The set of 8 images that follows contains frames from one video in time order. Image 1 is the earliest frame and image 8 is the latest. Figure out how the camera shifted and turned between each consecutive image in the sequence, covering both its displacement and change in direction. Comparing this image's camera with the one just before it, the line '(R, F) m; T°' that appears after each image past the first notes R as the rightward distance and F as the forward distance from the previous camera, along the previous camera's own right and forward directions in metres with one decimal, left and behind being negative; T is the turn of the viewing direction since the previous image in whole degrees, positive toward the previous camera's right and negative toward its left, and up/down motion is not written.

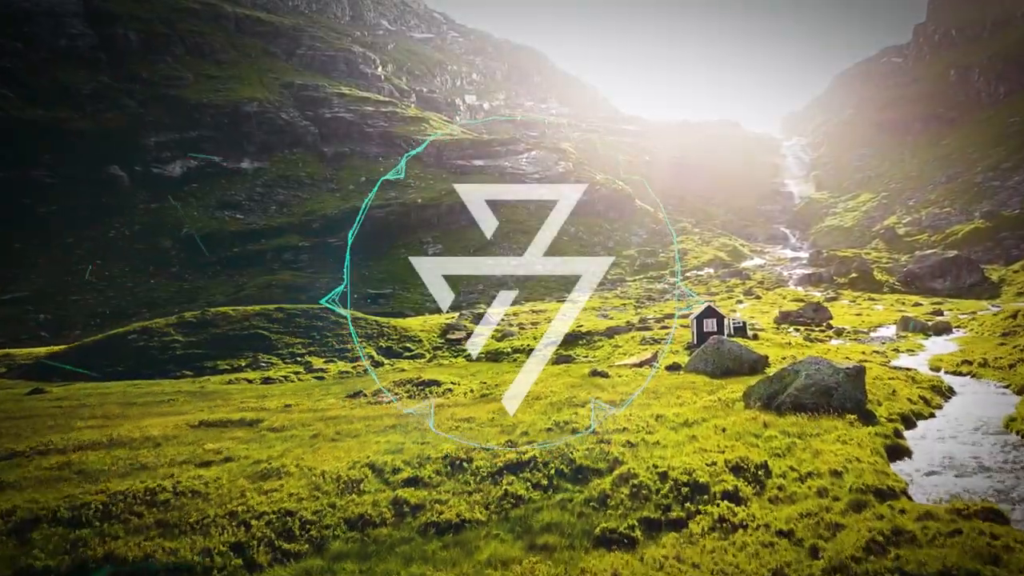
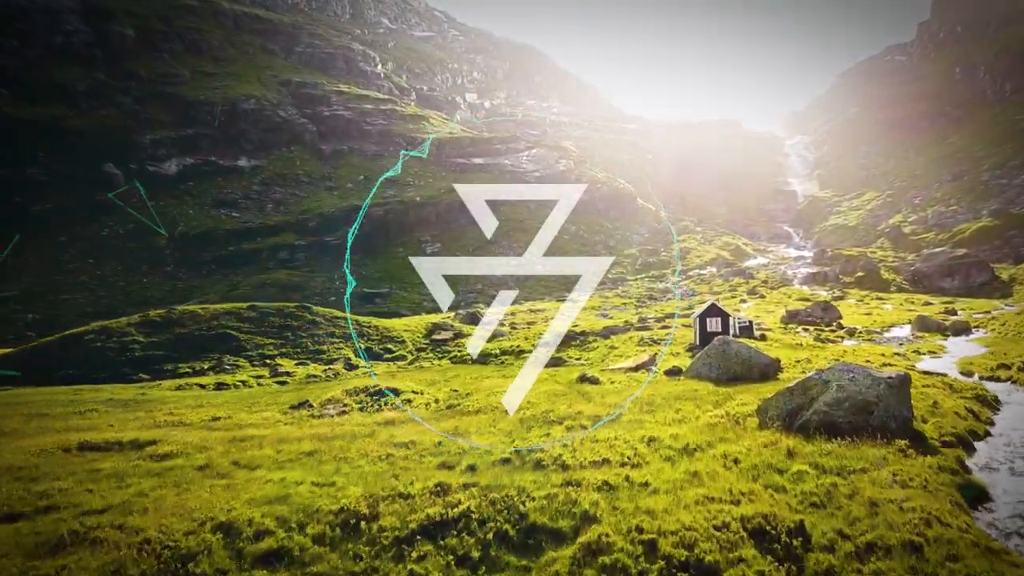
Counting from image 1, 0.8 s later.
(+0.9, +2.6) m; 0°
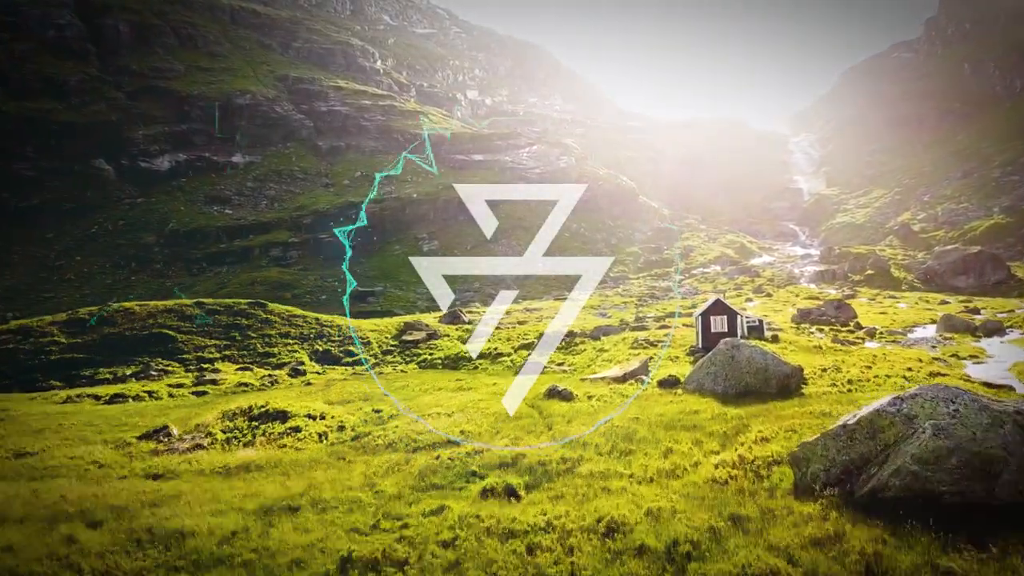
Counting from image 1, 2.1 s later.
(+1.5, +4.1) m; 0°
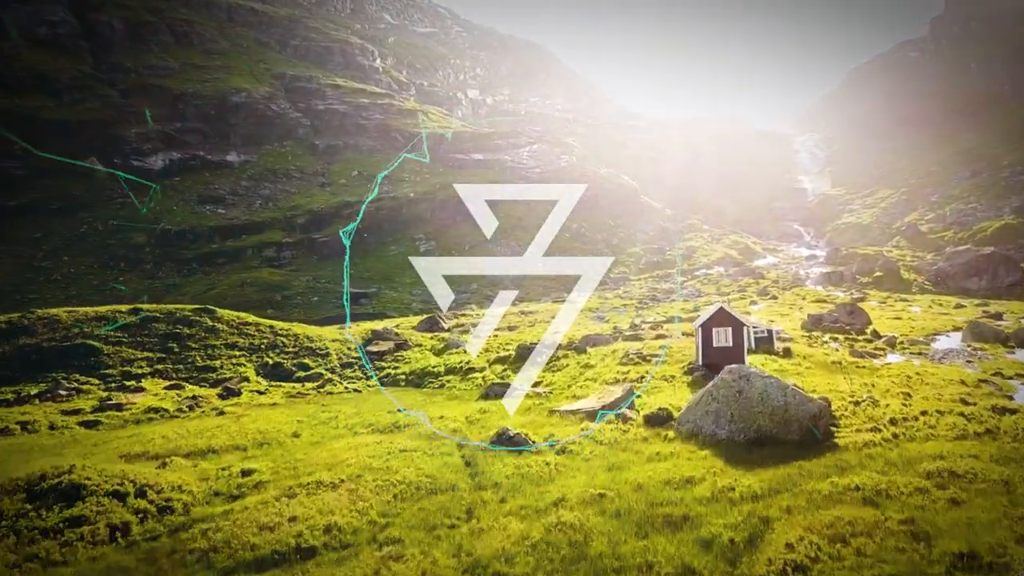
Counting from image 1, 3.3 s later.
(+1.4, +3.7) m; 0°
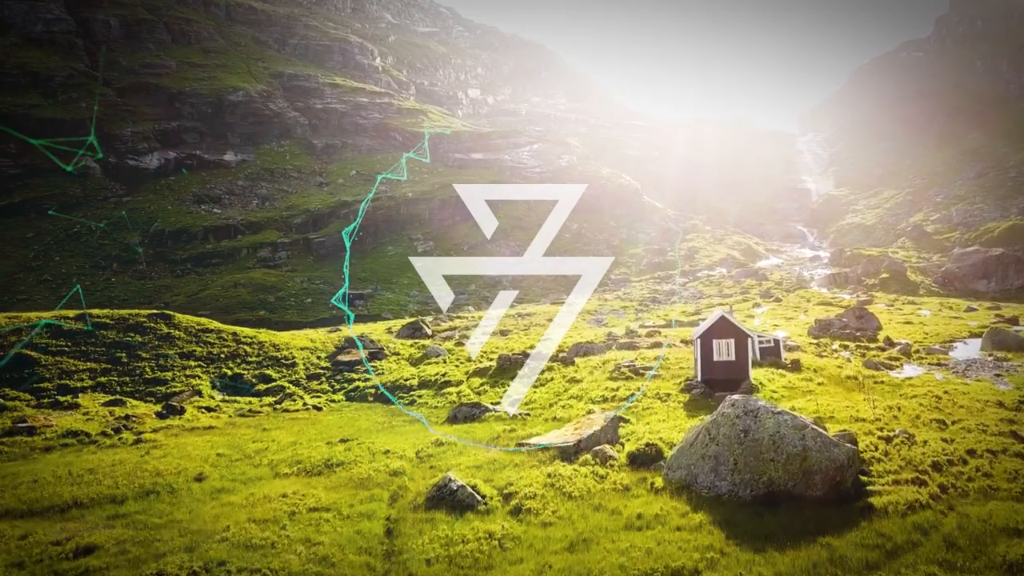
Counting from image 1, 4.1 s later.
(+1.0, +2.4) m; 0°
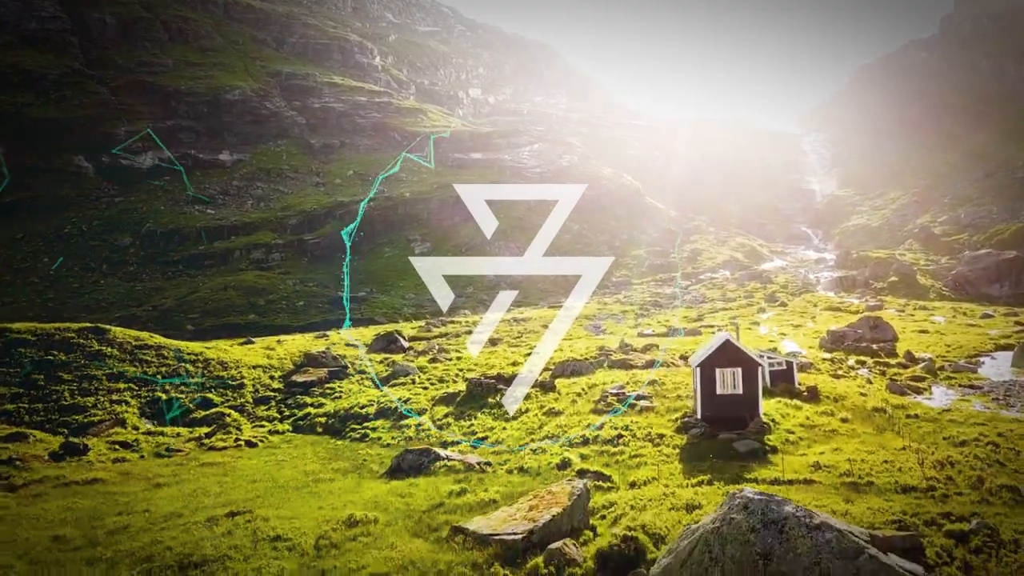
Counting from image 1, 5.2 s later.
(+1.2, +3.1) m; 0°
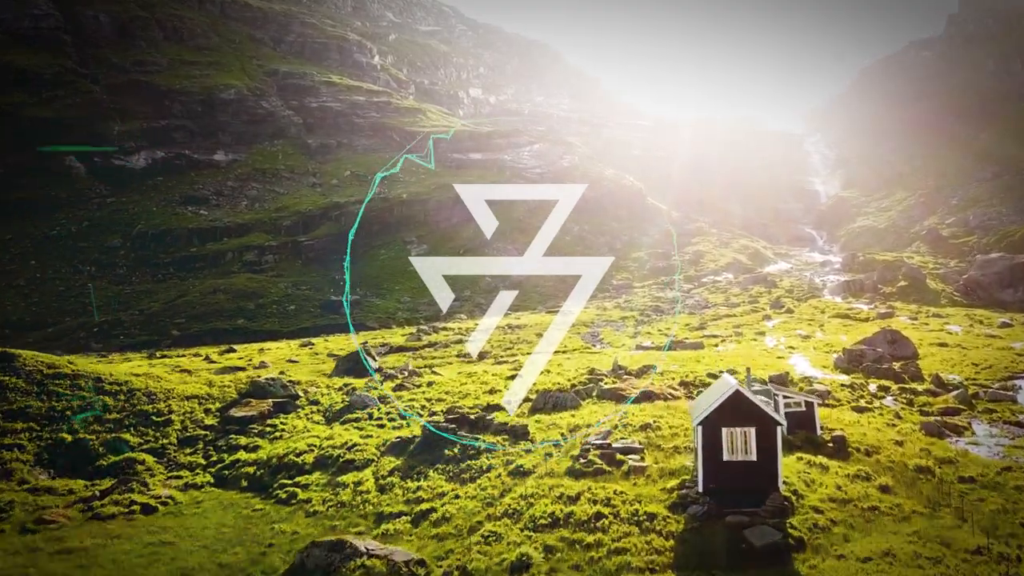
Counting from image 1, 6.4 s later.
(+1.2, +3.4) m; 0°
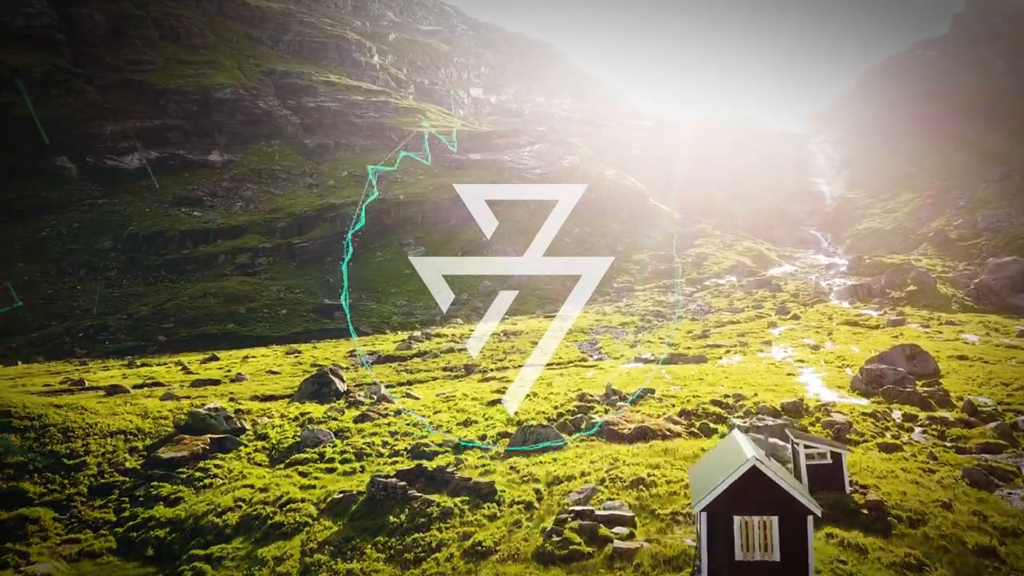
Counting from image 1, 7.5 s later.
(+1.0, +3.0) m; 0°
